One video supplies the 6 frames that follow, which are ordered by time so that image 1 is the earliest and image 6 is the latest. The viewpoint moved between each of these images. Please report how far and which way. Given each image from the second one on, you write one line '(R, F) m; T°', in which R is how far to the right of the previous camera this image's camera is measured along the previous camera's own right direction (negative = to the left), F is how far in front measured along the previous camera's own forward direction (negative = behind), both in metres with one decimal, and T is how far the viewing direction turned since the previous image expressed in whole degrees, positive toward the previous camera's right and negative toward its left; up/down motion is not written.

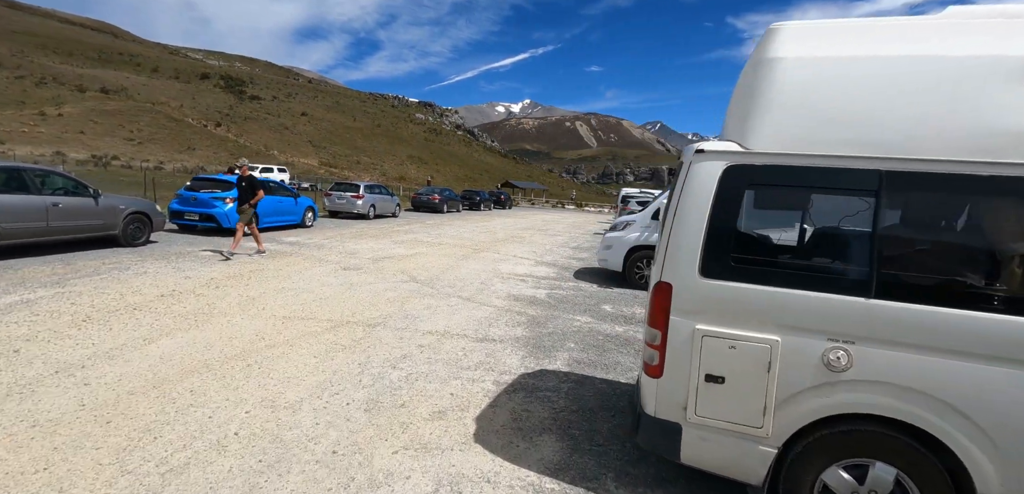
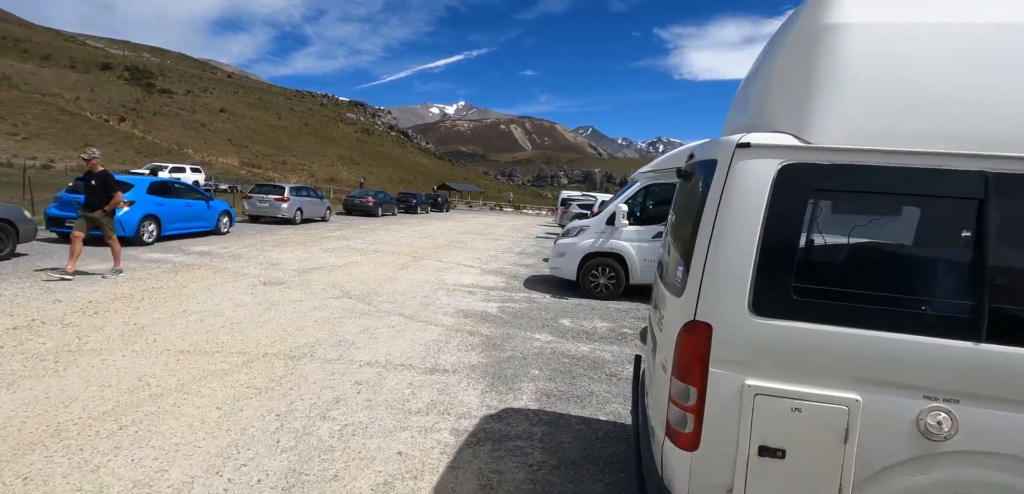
(-0.2, +0.7) m; +8°
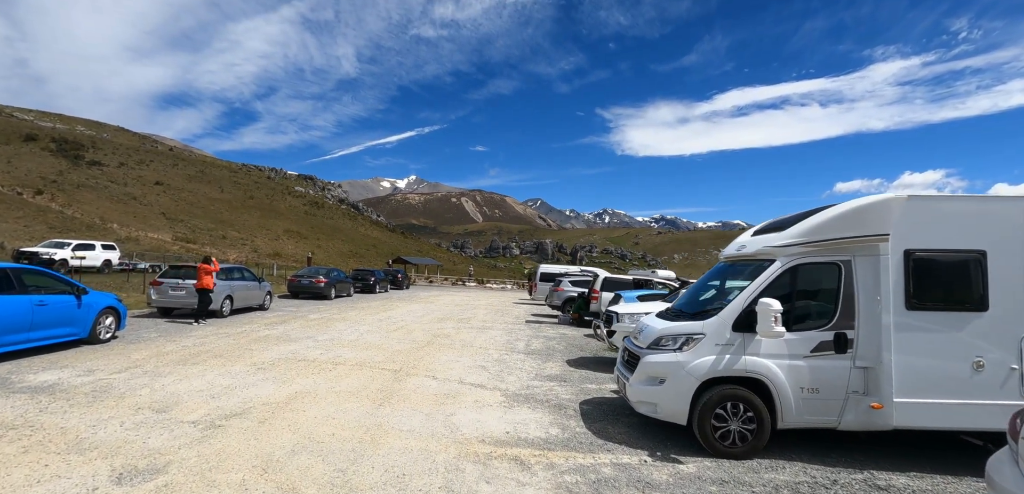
(-1.2, +3.2) m; +6°
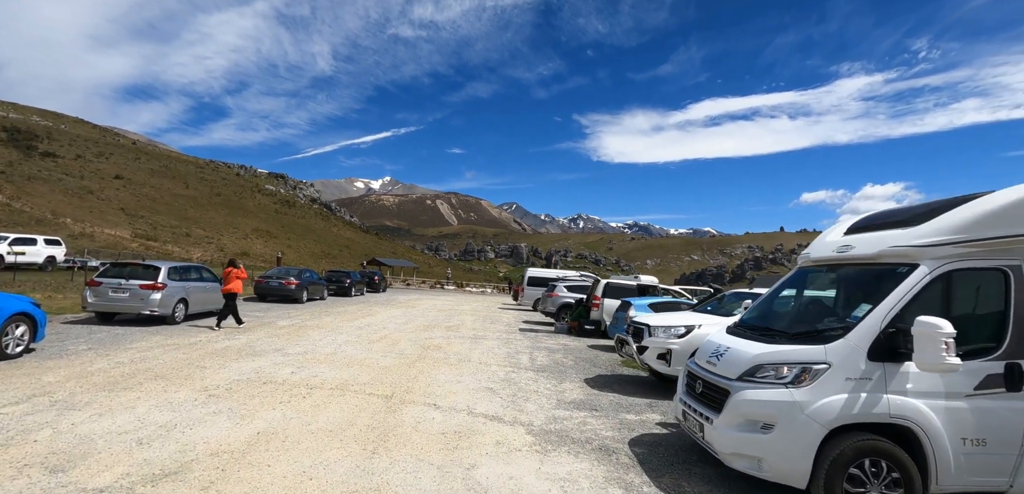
(-0.7, +1.5) m; +3°
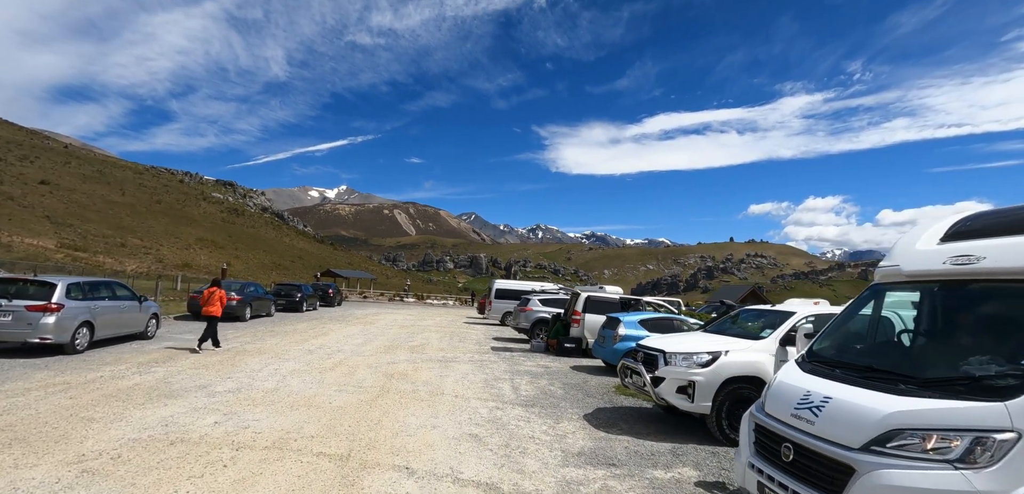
(-0.4, +1.4) m; +5°
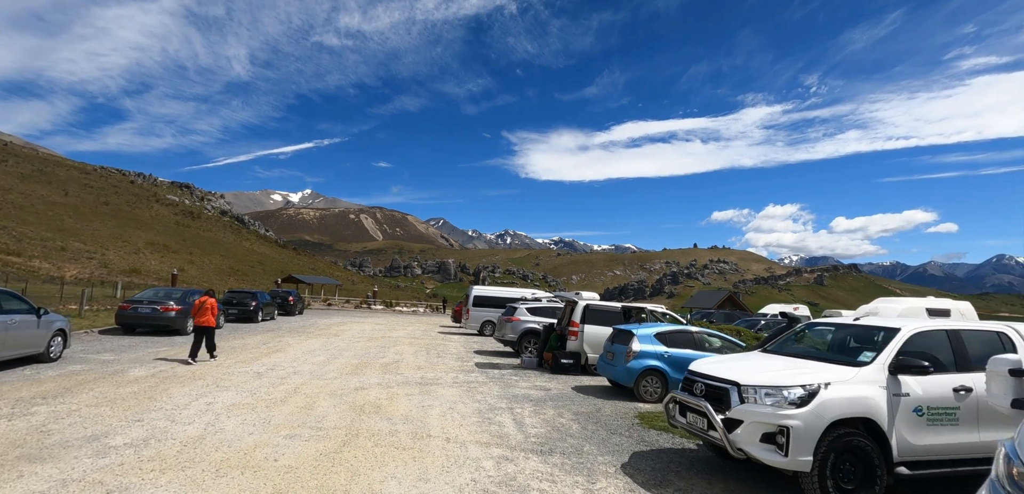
(-0.5, +1.8) m; +4°
